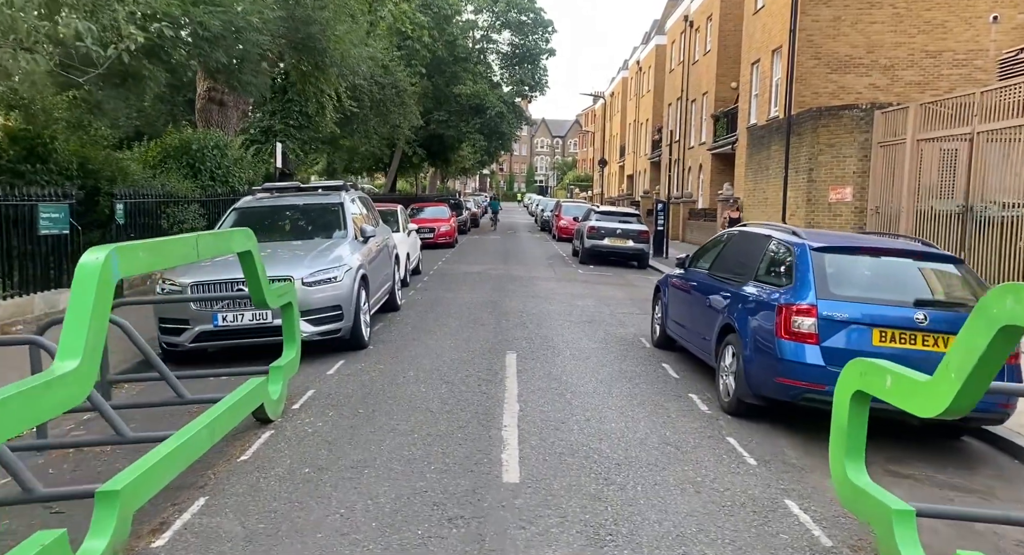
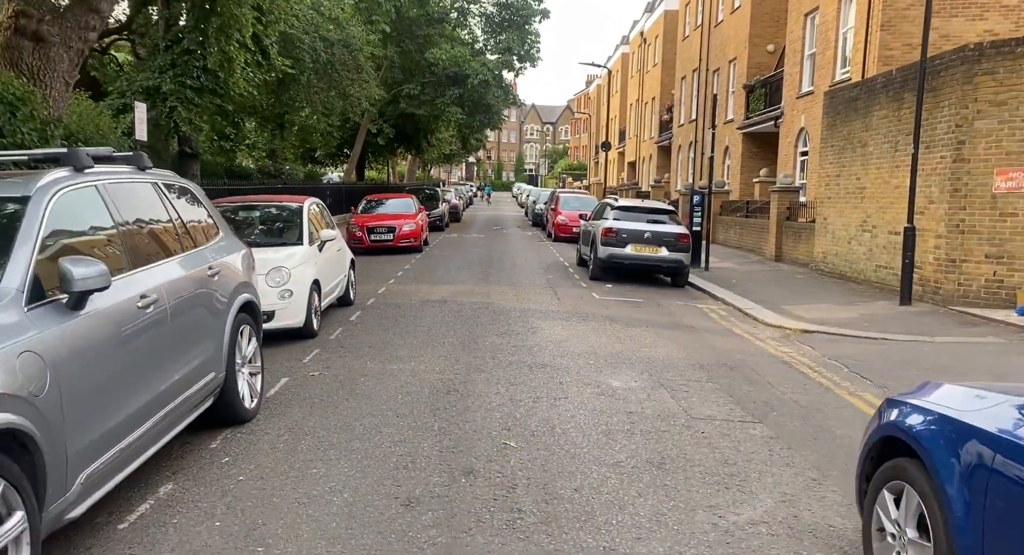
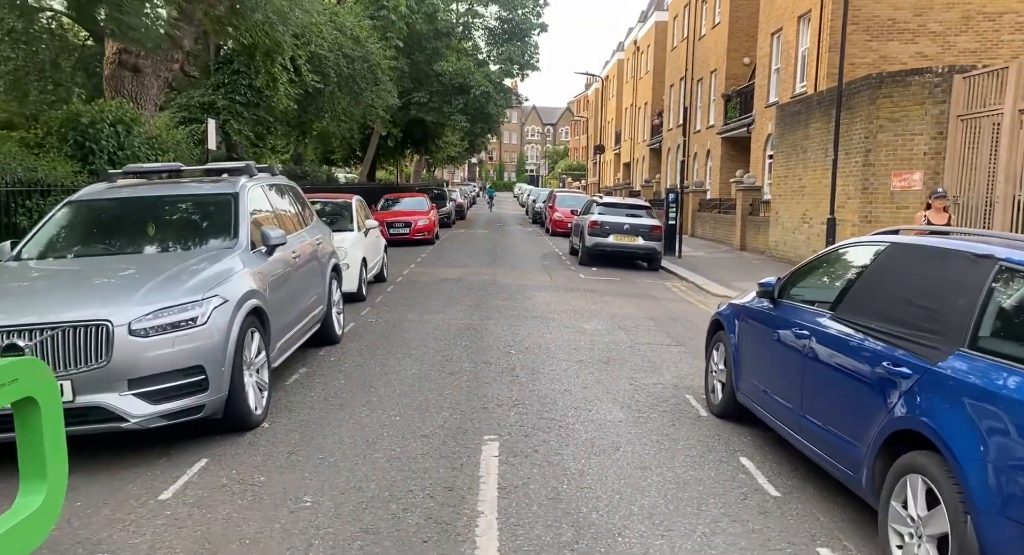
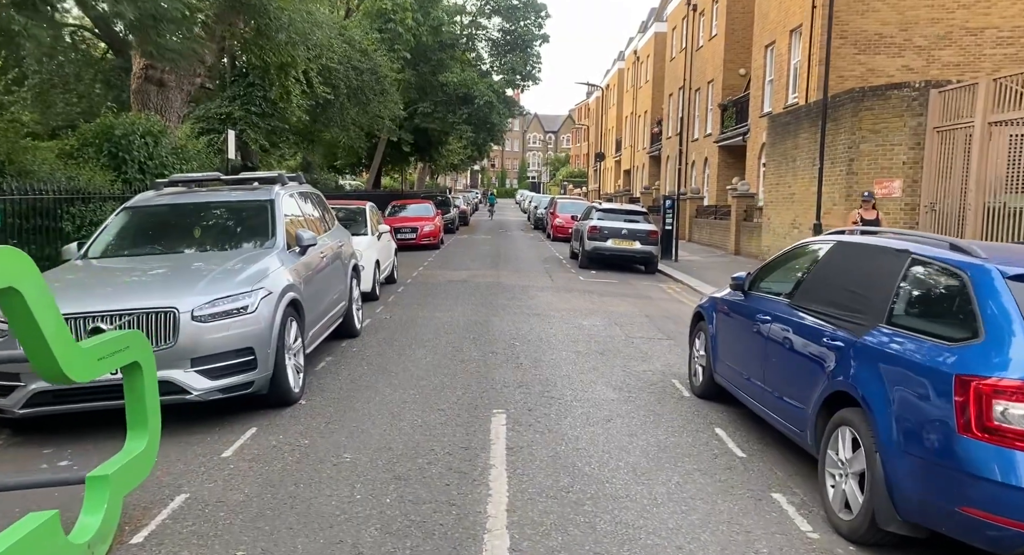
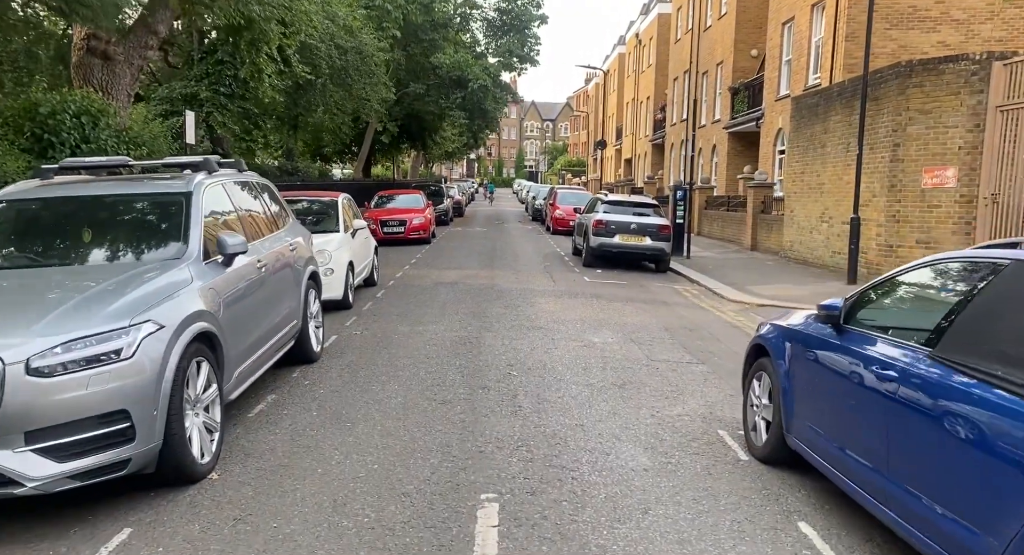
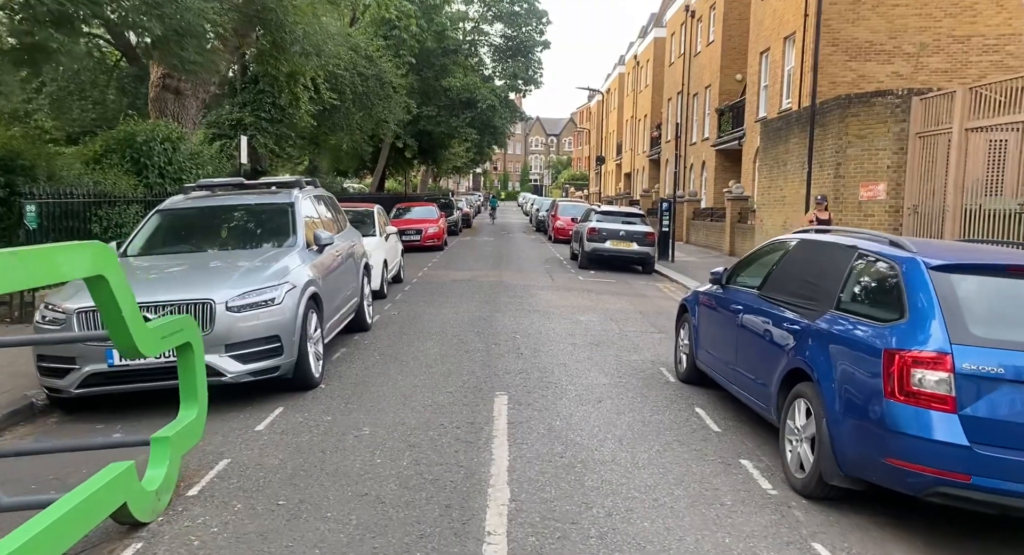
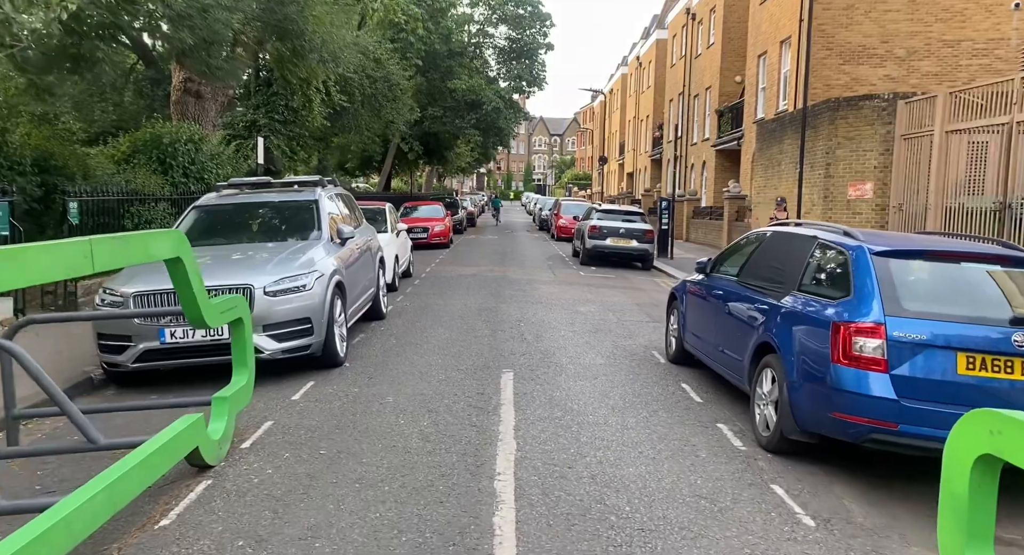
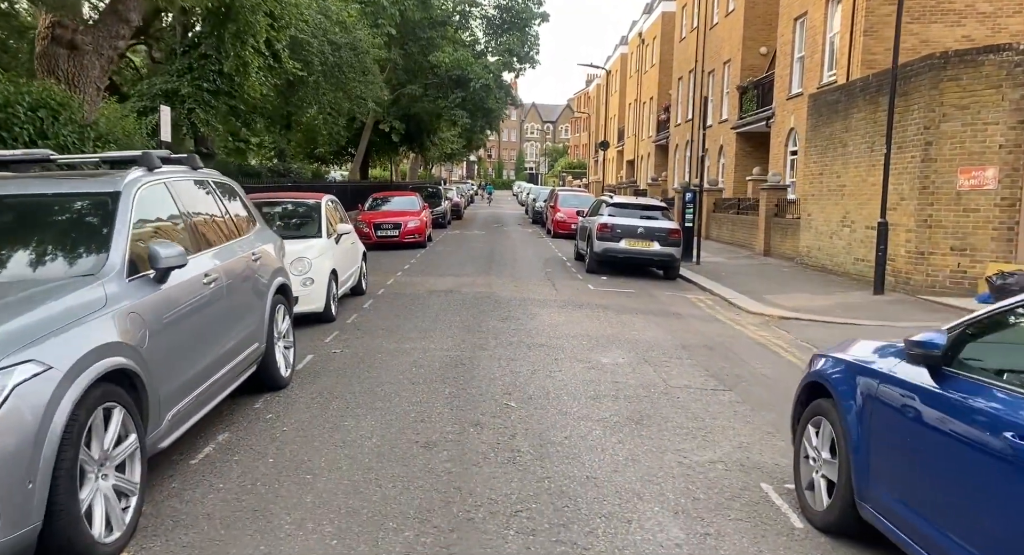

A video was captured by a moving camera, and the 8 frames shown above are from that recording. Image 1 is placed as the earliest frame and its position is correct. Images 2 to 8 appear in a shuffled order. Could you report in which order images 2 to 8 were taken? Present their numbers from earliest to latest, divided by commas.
7, 6, 4, 3, 5, 8, 2
